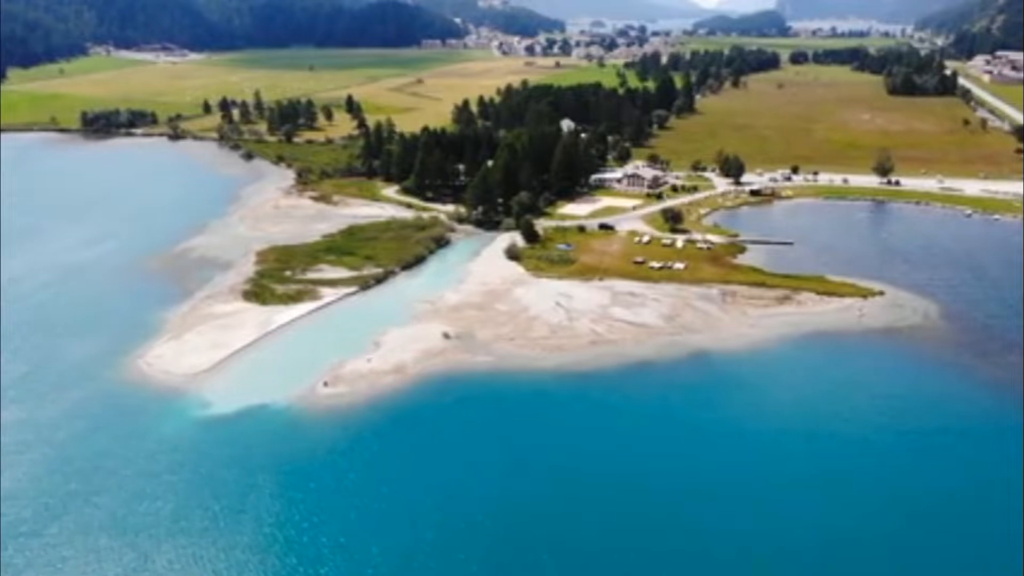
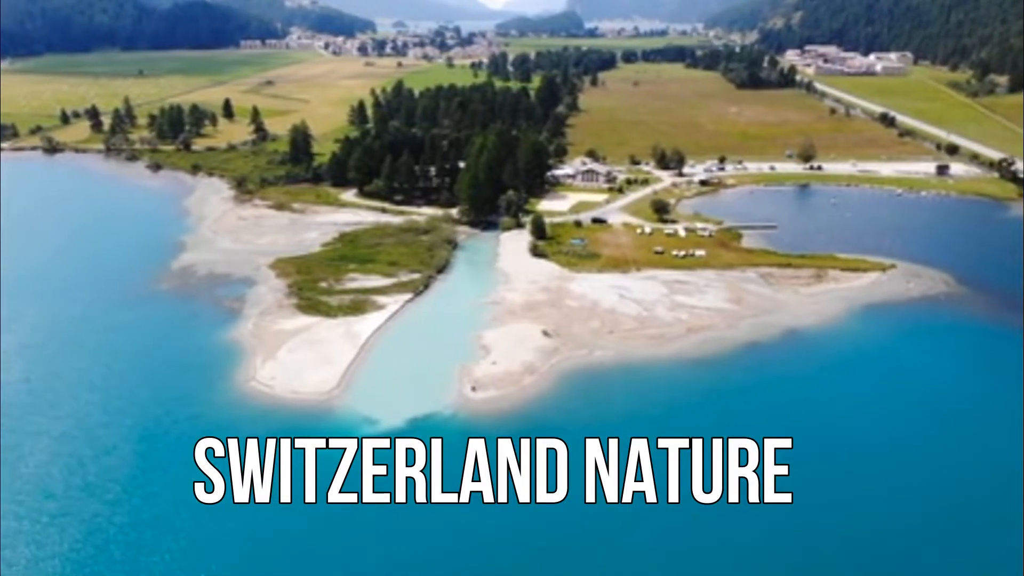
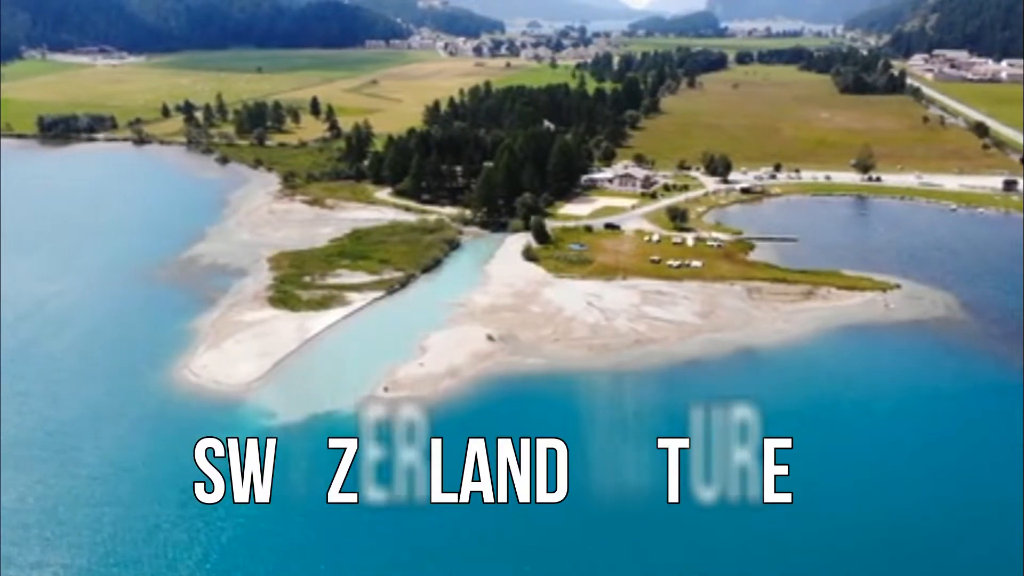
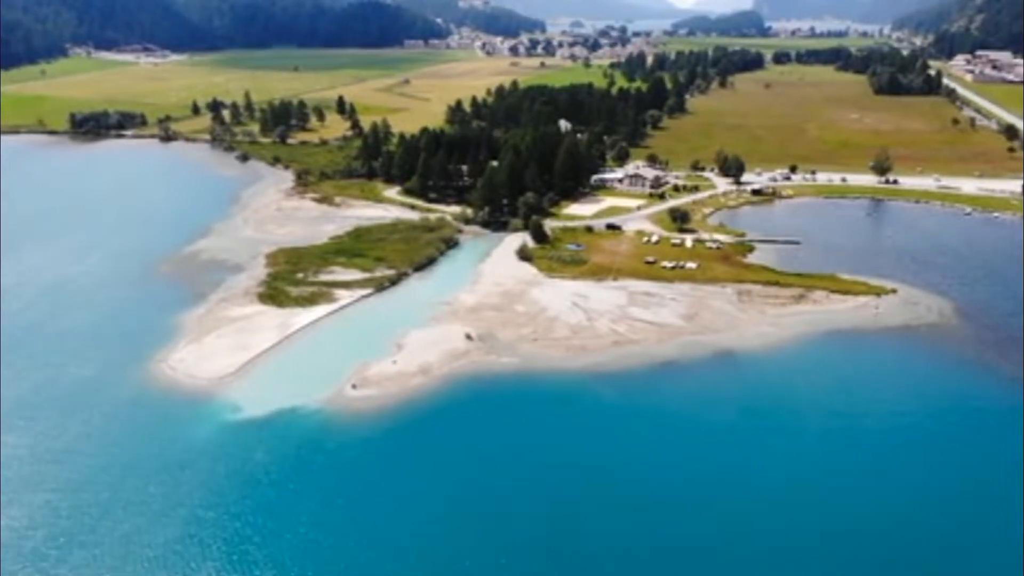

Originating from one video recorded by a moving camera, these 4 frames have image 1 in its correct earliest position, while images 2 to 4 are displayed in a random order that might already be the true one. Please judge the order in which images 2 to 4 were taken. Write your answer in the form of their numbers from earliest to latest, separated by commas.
4, 3, 2
